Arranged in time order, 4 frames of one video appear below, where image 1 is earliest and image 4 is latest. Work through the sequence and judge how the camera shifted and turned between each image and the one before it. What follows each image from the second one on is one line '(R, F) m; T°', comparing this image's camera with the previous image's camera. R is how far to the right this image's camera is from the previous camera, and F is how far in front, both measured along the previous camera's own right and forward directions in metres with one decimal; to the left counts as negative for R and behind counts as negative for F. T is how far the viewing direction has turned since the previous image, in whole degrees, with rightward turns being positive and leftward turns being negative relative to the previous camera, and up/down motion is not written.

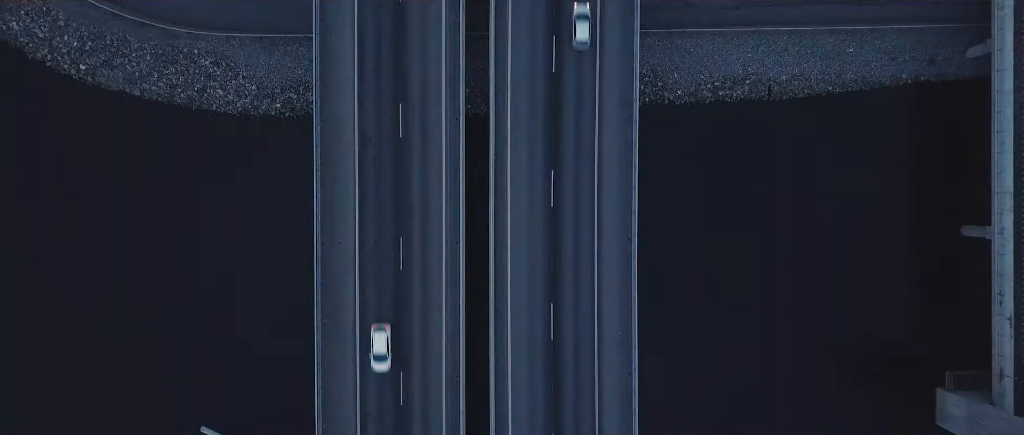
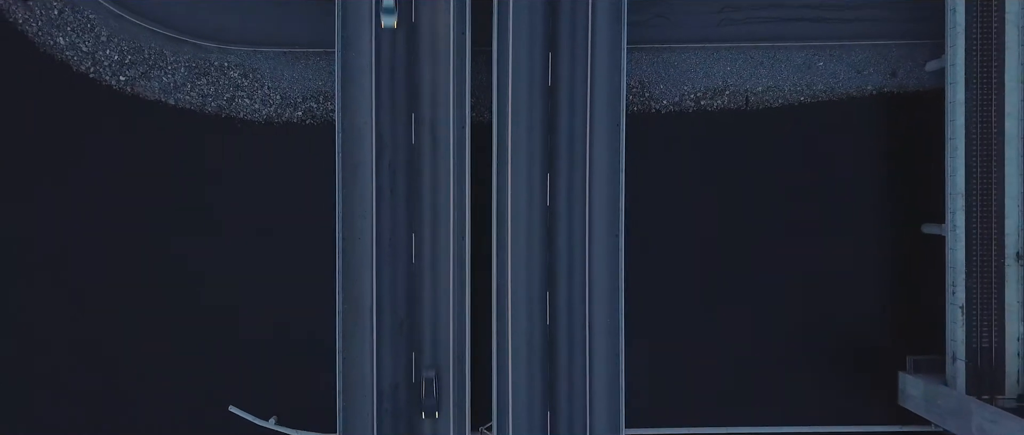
(0.0, -1.8) m; 0°
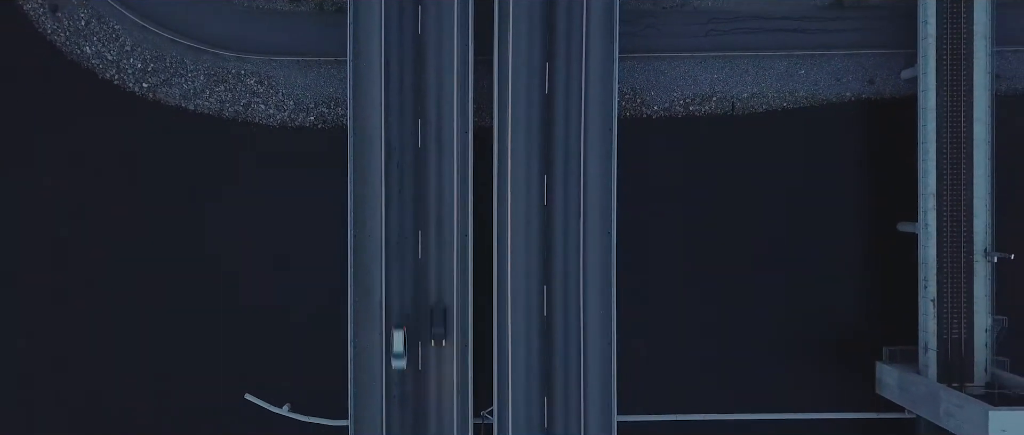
(0.0, -1.2) m; 0°
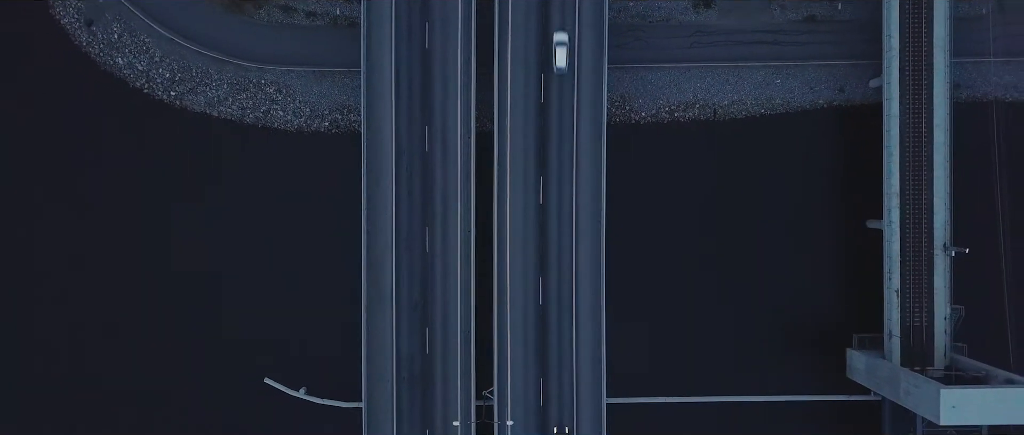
(+0.1, -1.8) m; 0°
